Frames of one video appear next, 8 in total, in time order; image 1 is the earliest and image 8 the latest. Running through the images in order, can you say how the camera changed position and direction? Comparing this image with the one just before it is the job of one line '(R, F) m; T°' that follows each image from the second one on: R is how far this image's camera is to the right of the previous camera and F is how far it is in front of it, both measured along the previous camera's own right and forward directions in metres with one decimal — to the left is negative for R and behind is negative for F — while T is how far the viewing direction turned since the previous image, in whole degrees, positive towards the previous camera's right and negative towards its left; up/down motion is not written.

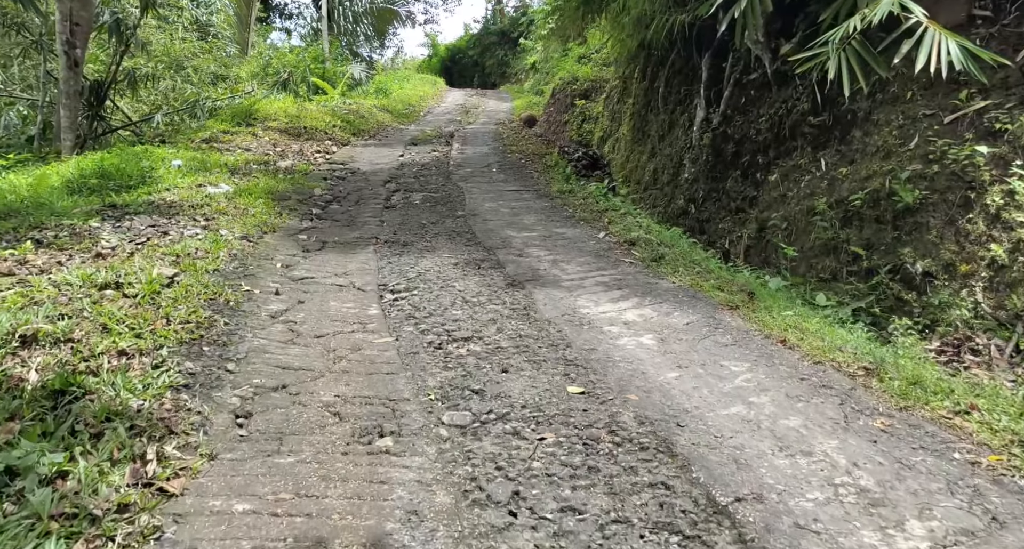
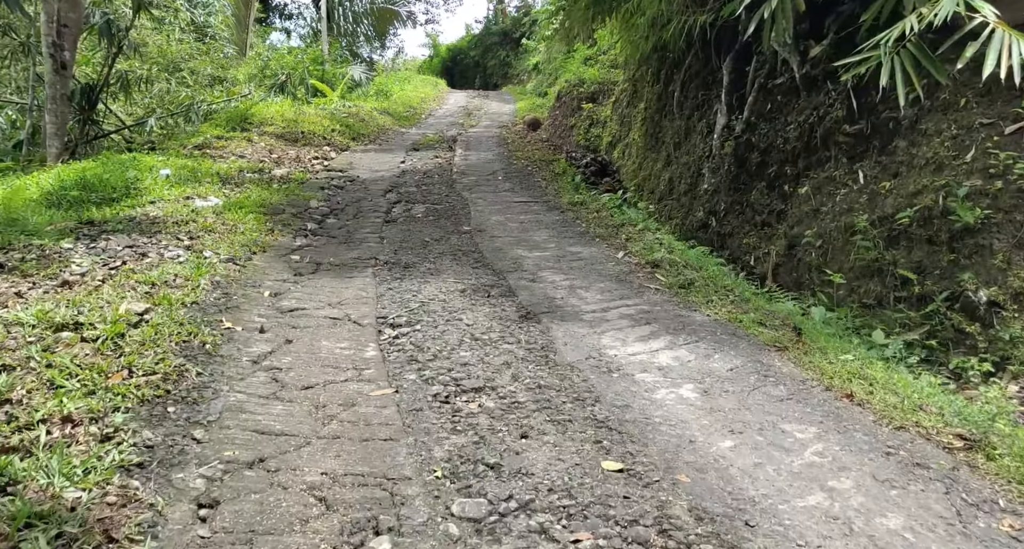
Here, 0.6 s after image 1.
(-0.1, +0.4) m; 0°
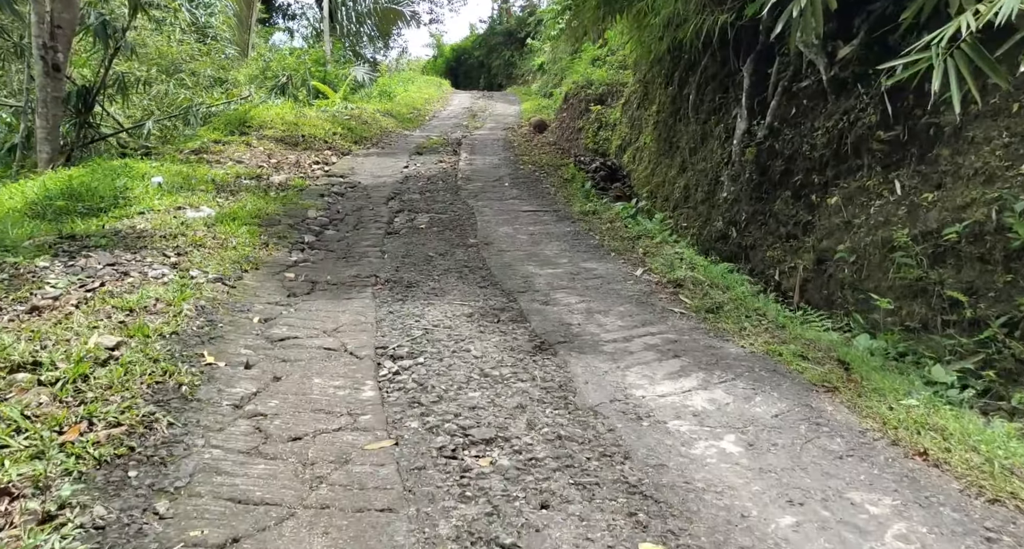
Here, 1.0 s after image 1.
(0.0, +0.3) m; 0°
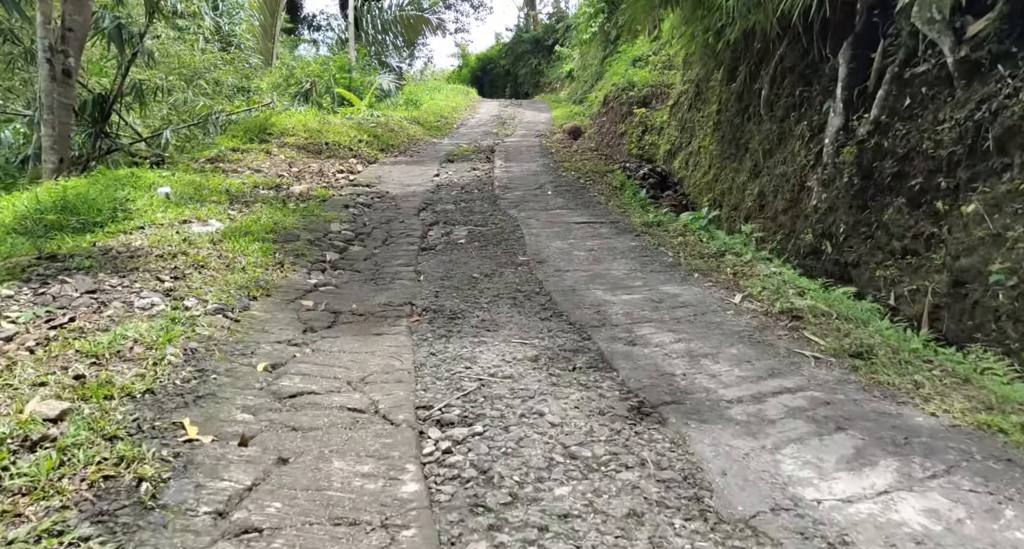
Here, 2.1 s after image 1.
(-0.2, +0.8) m; -2°
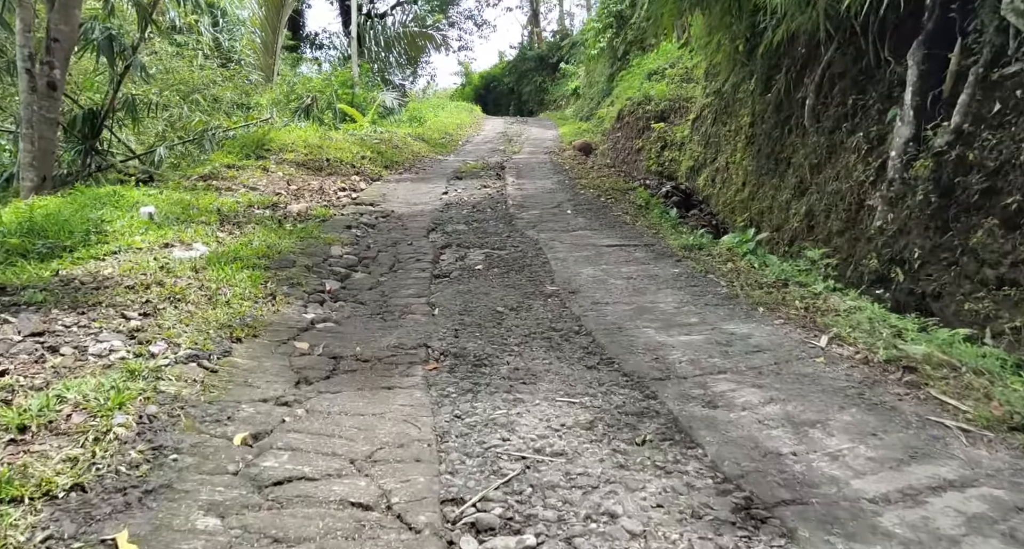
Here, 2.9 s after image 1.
(-0.1, +0.6) m; 0°
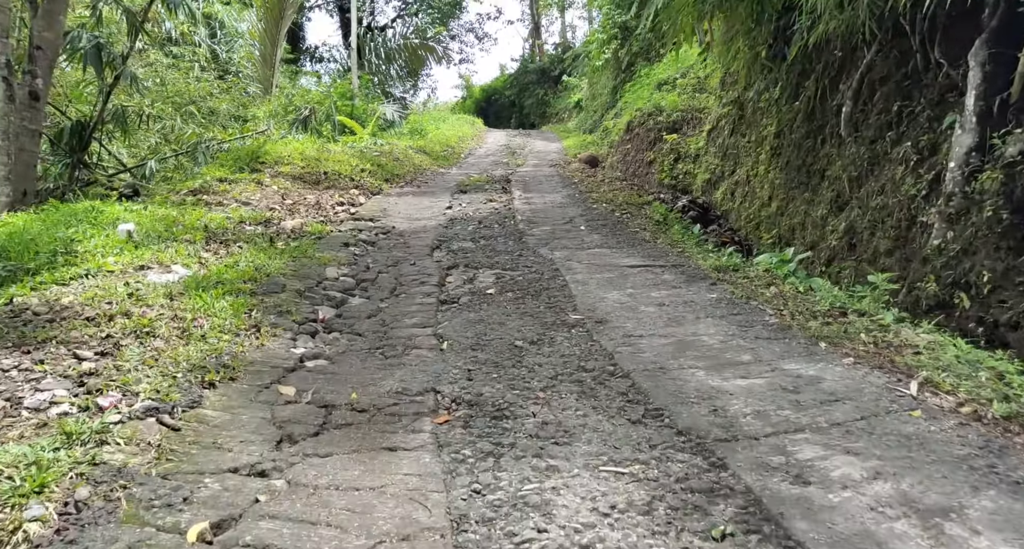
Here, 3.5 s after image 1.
(-0.1, +0.5) m; 0°
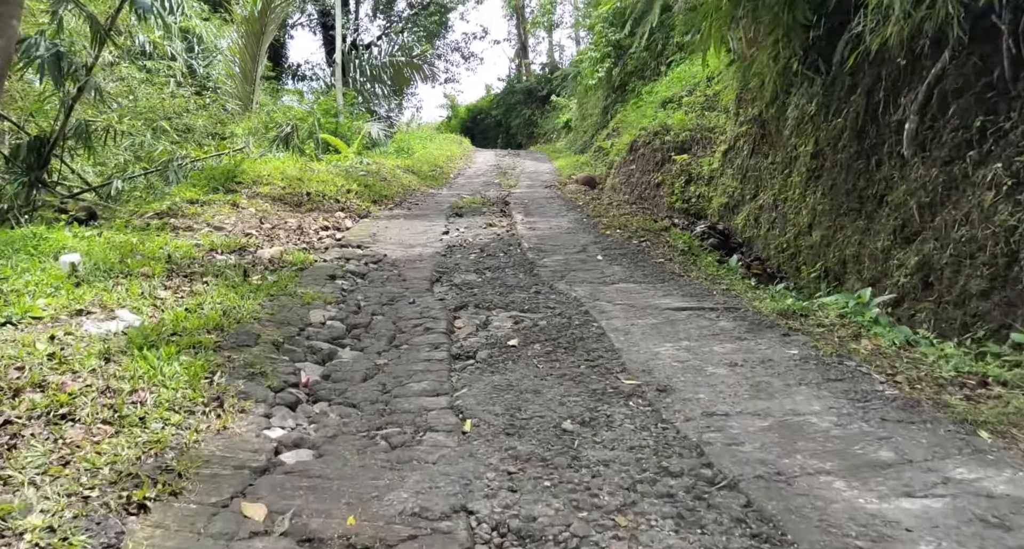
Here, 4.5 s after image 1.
(-0.2, +0.8) m; +1°
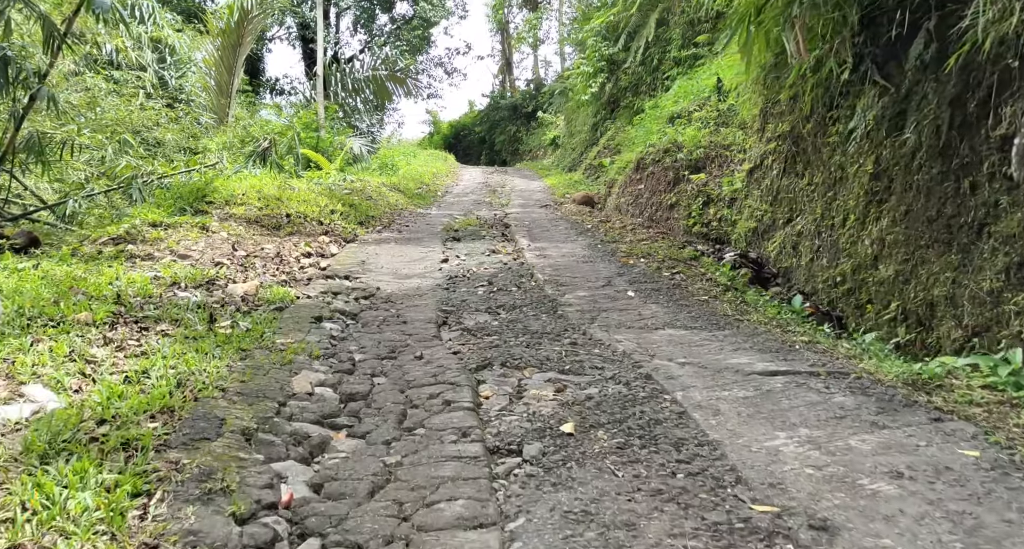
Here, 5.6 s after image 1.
(-0.2, +0.9) m; +1°
